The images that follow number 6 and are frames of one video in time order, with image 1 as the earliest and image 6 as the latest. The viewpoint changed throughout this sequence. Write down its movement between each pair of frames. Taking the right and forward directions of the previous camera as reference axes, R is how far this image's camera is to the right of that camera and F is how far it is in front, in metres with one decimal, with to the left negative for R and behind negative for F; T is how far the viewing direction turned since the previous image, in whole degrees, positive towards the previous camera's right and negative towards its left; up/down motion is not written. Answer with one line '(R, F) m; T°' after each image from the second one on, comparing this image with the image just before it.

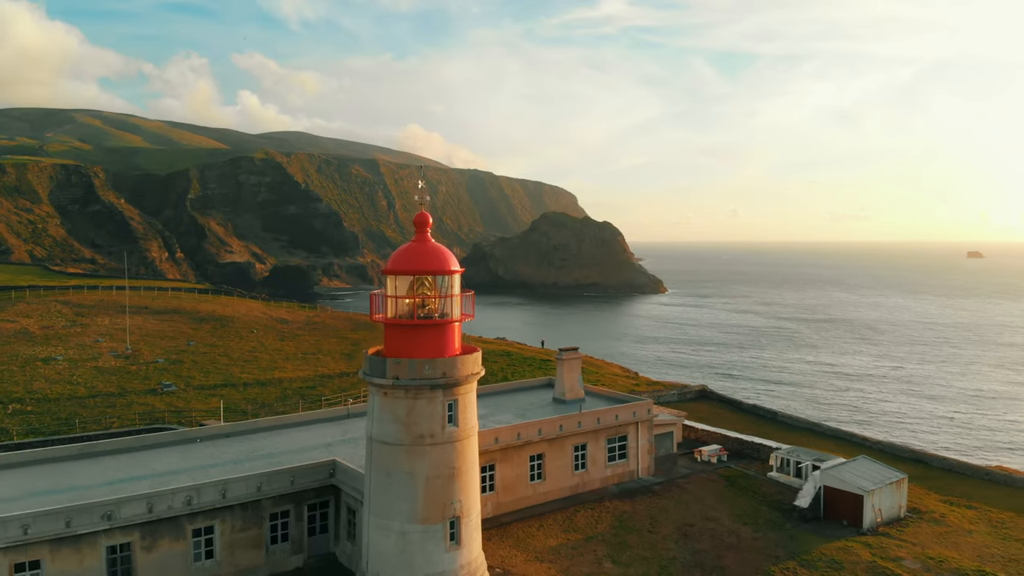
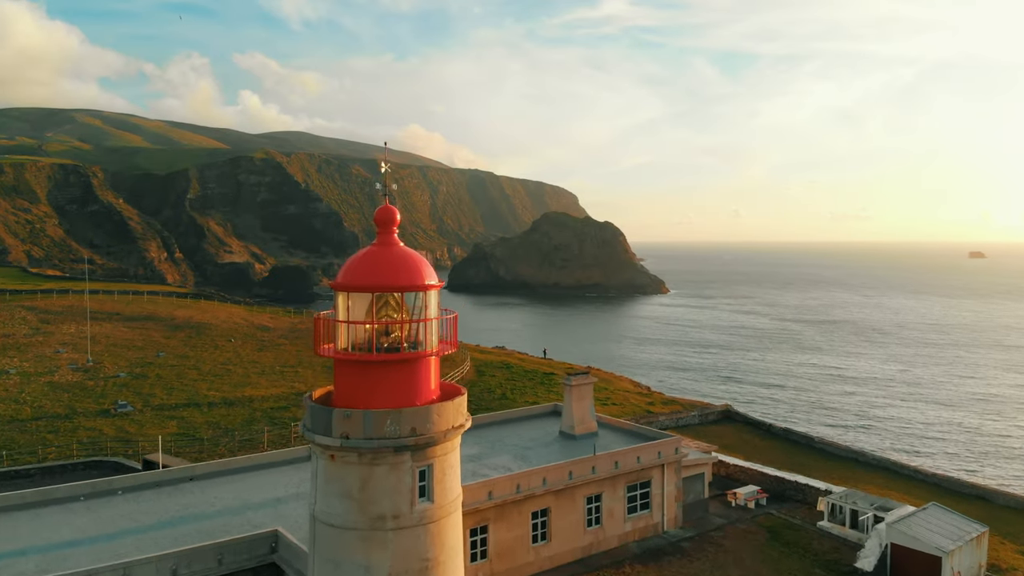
(0.0, +1.4) m; 0°
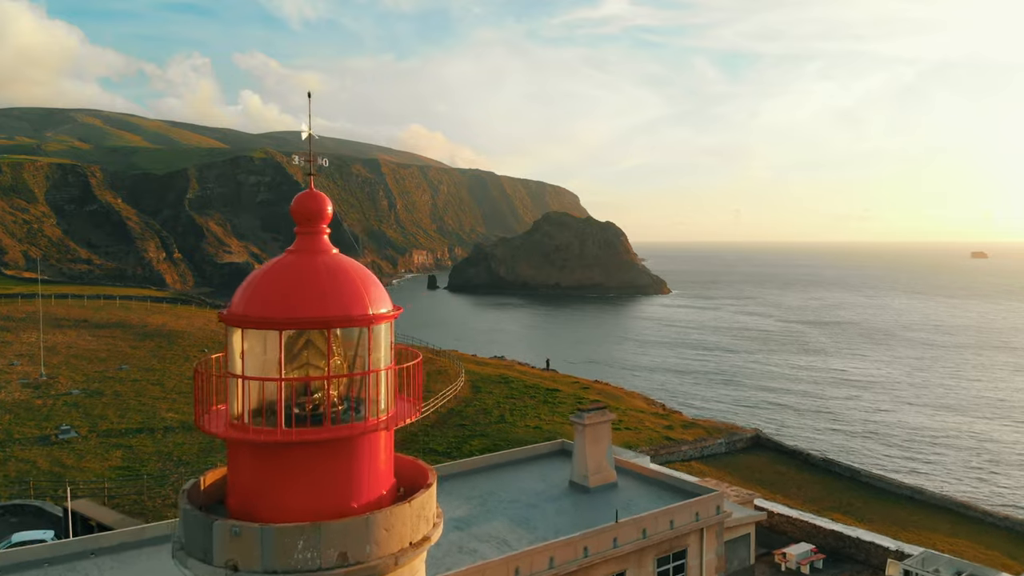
(0.0, +1.4) m; 0°
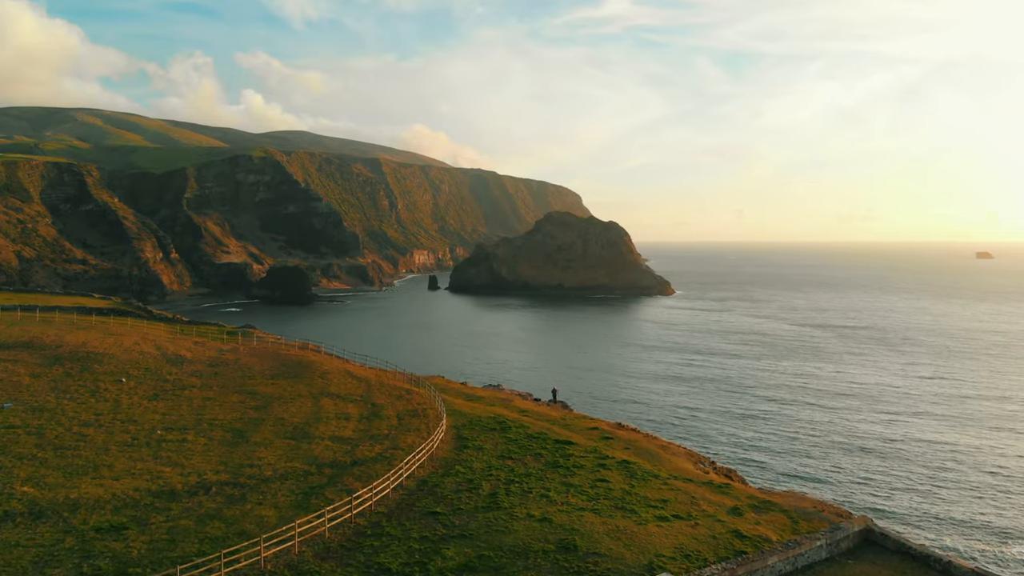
(+0.1, +3.1) m; 0°
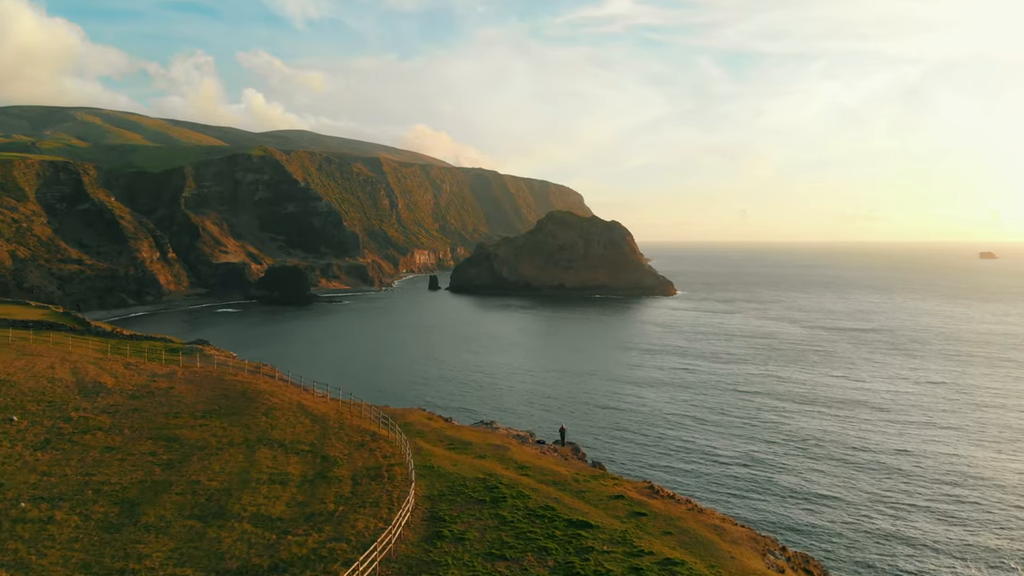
(+0.1, +2.5) m; 0°
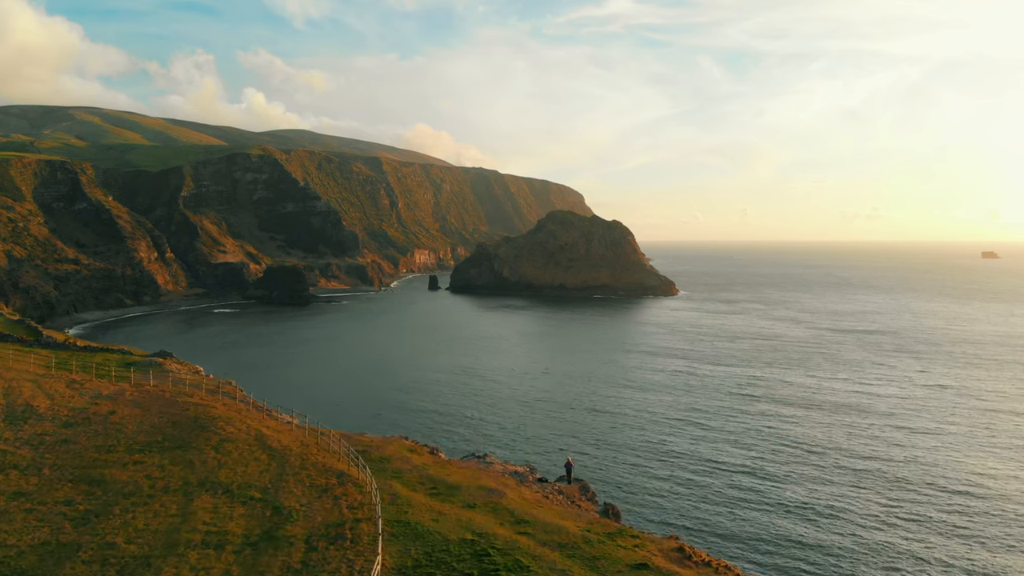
(+0.1, +1.5) m; 0°
